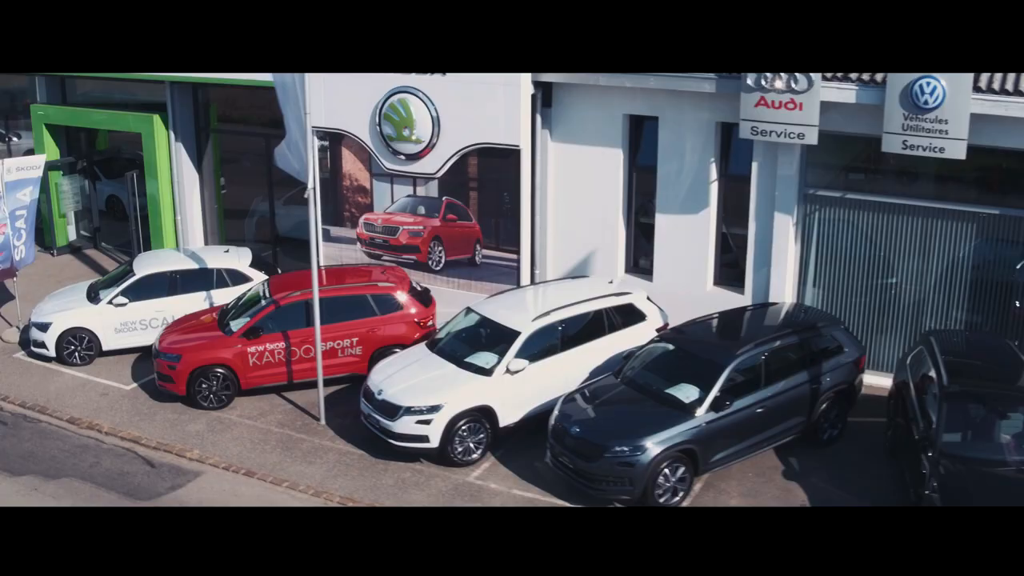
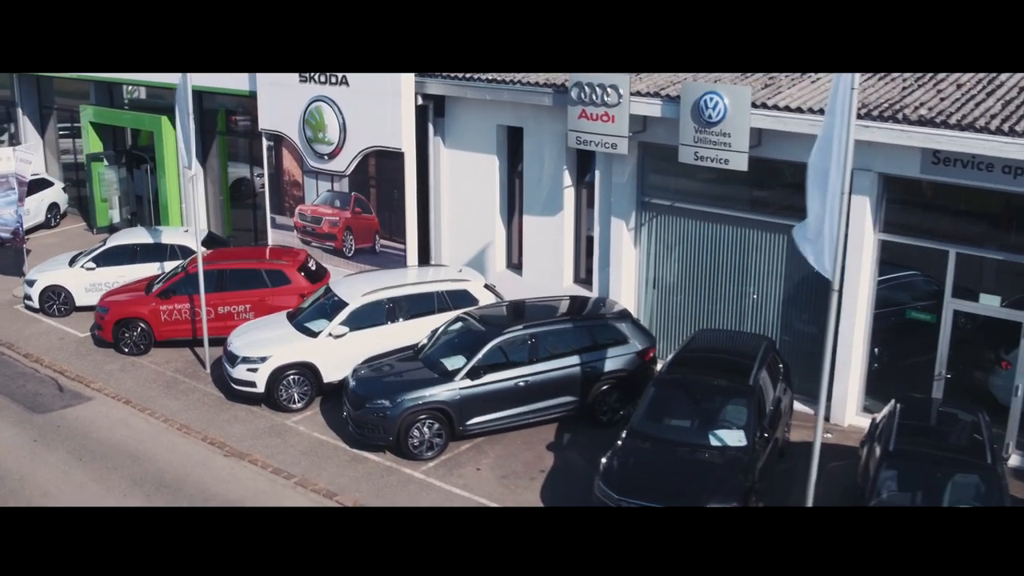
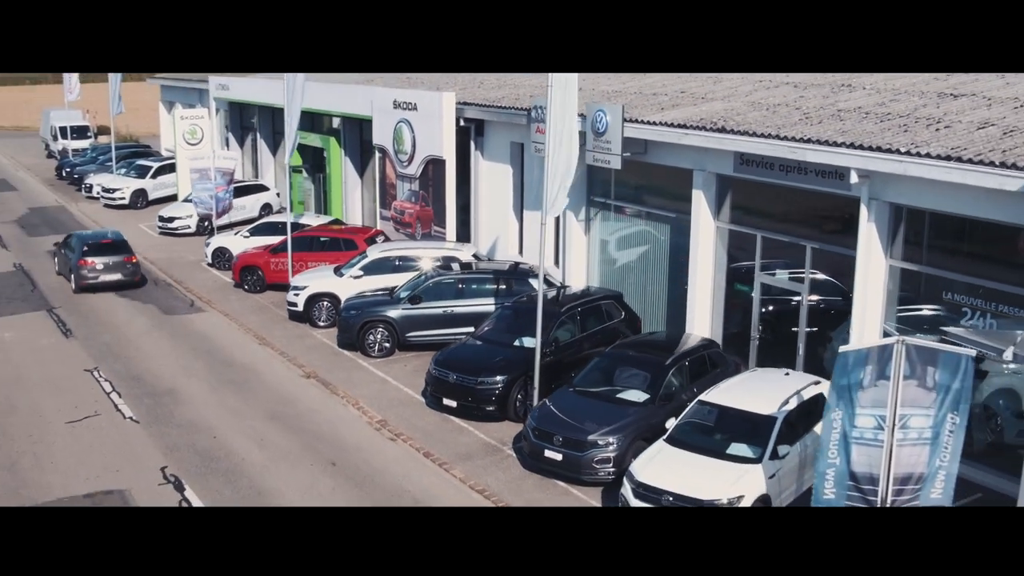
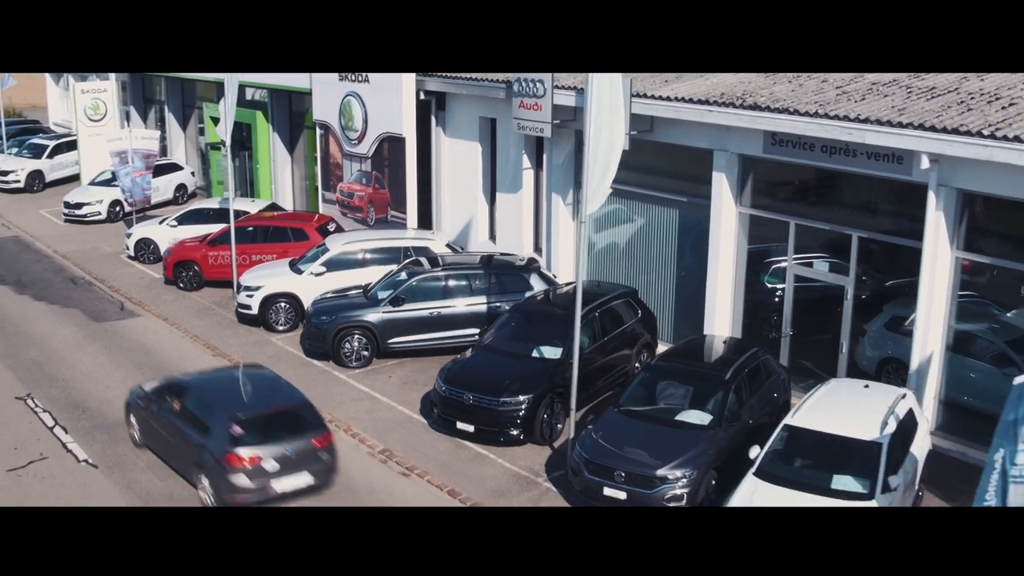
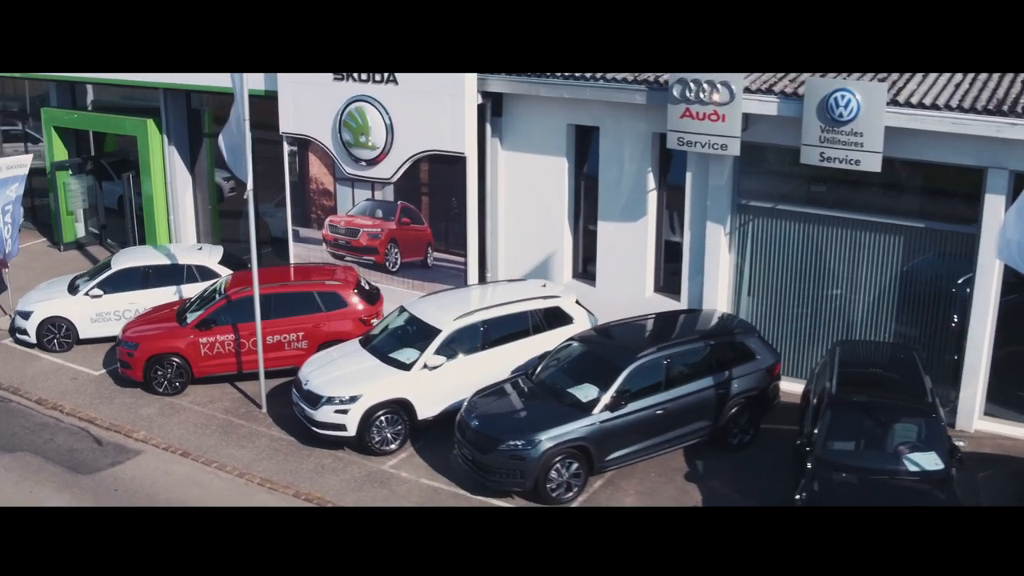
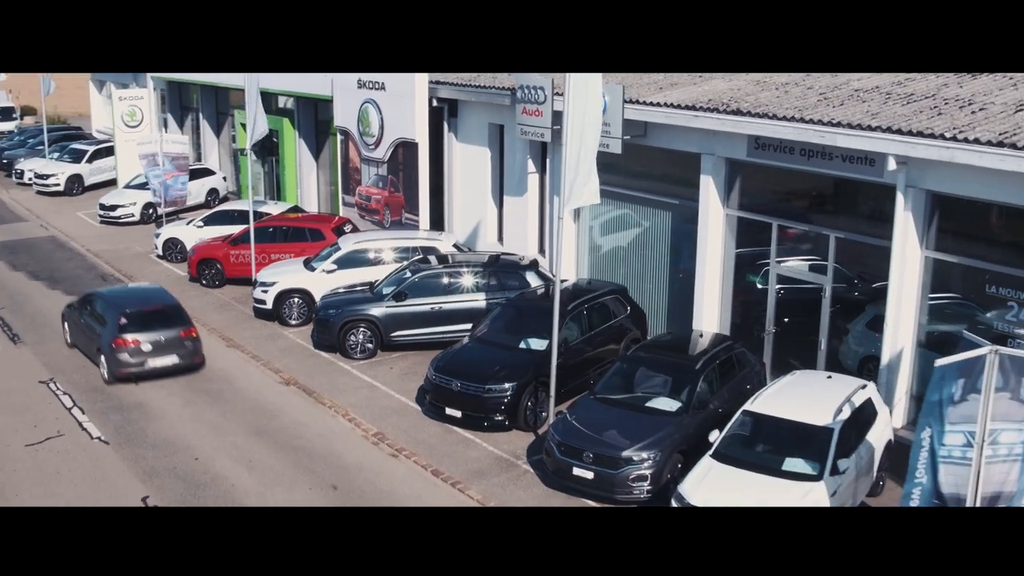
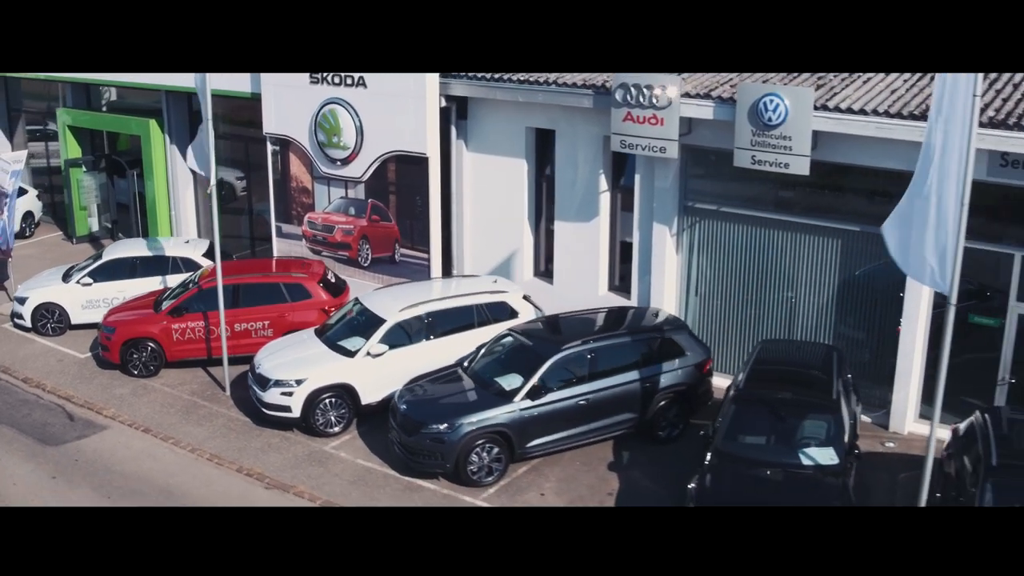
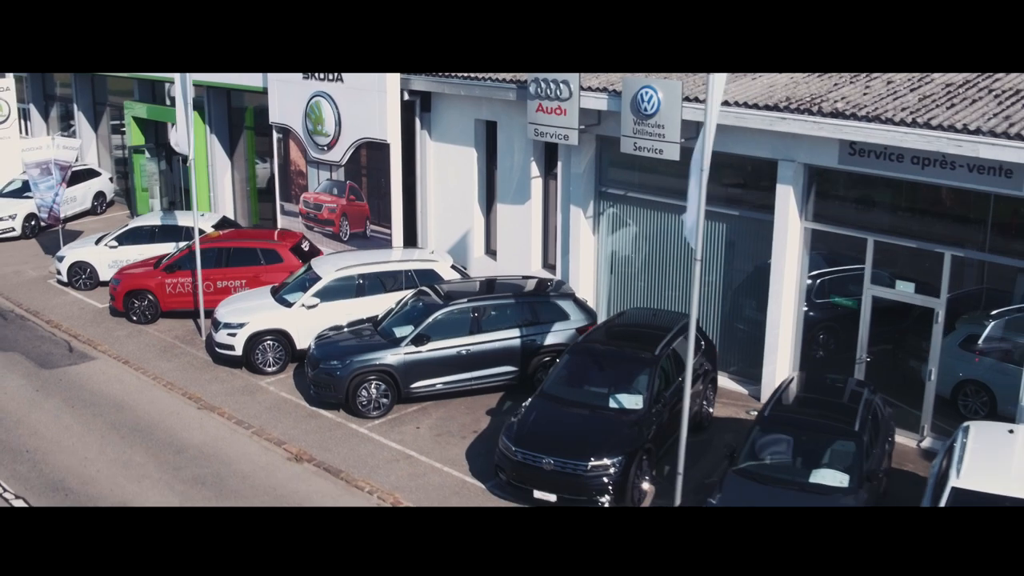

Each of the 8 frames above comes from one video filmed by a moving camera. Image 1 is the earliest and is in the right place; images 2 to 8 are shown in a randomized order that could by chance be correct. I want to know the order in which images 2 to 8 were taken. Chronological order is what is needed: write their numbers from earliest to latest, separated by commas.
5, 7, 2, 8, 4, 6, 3
